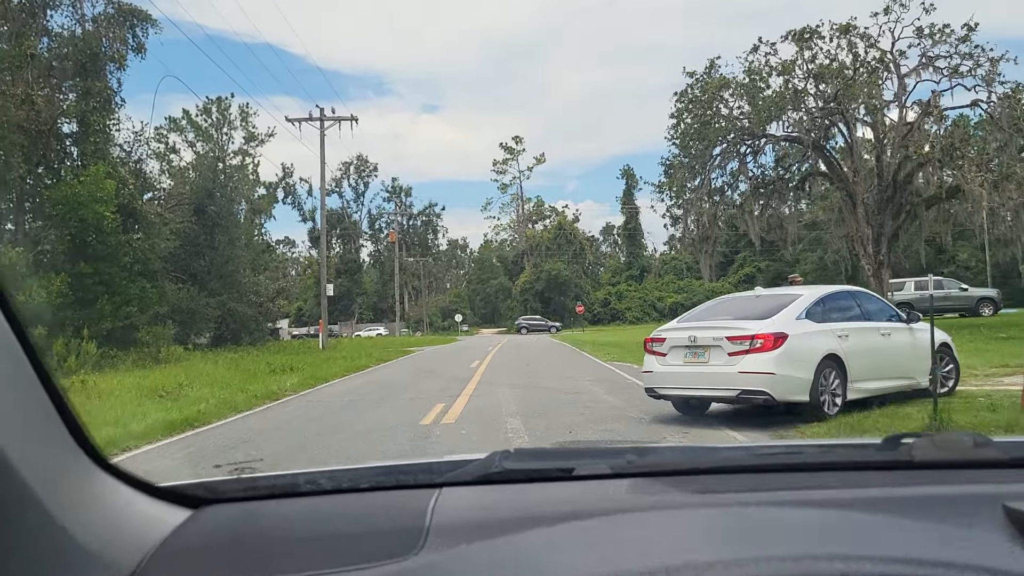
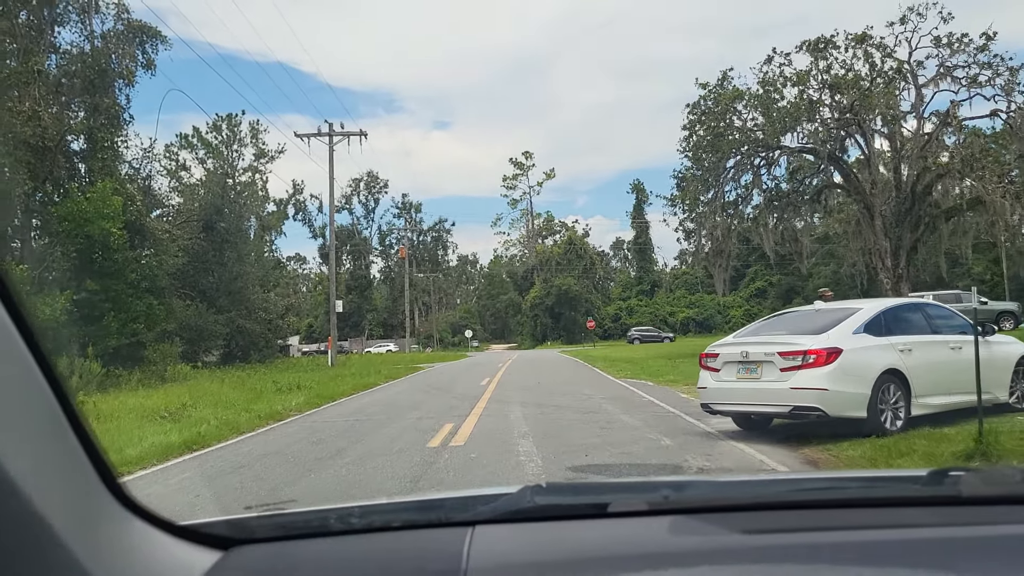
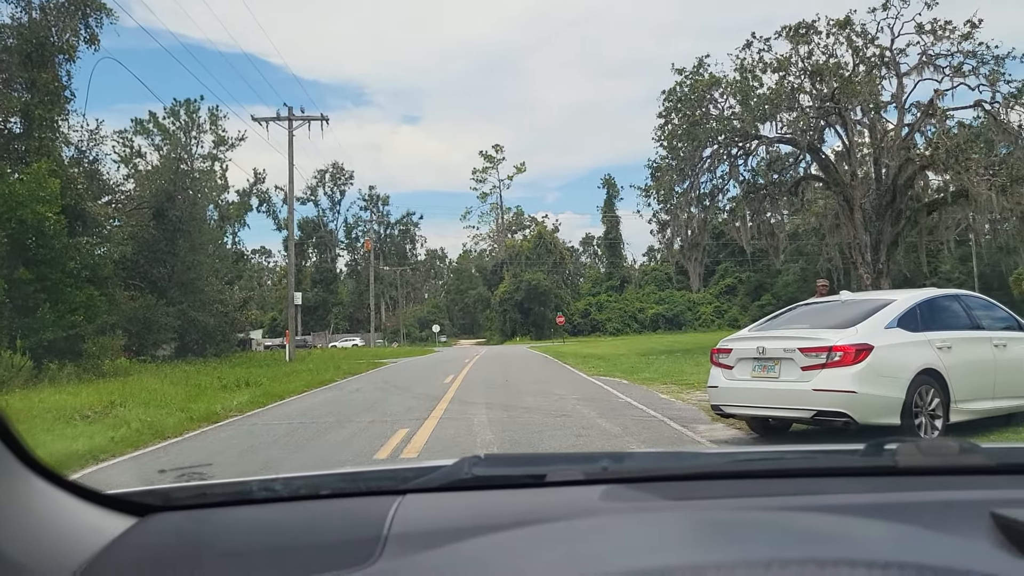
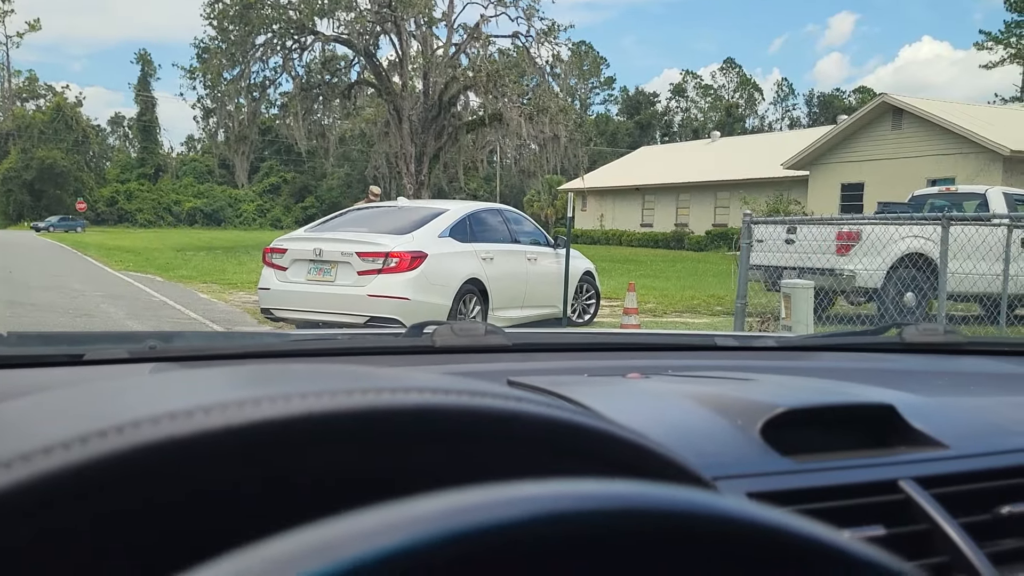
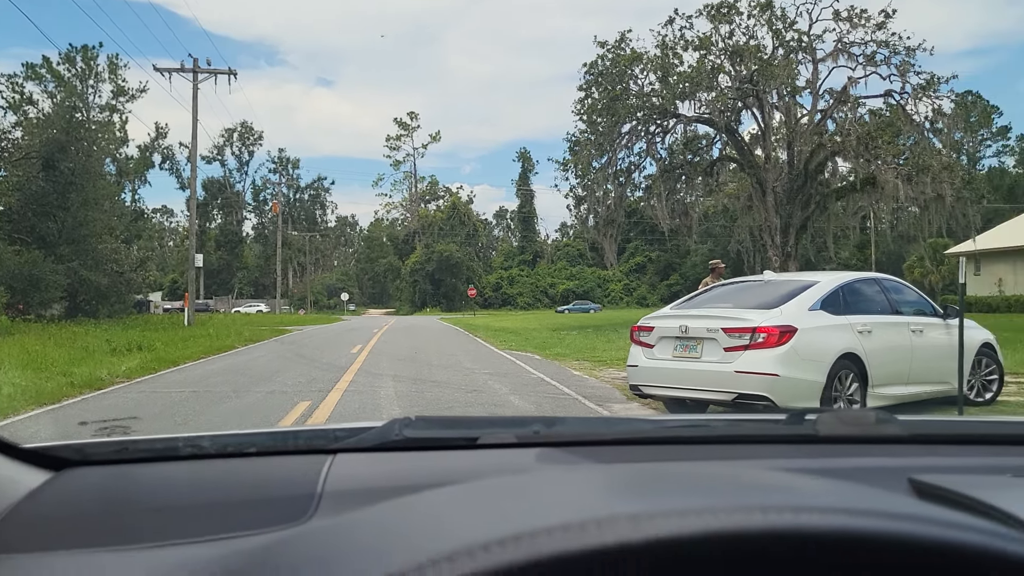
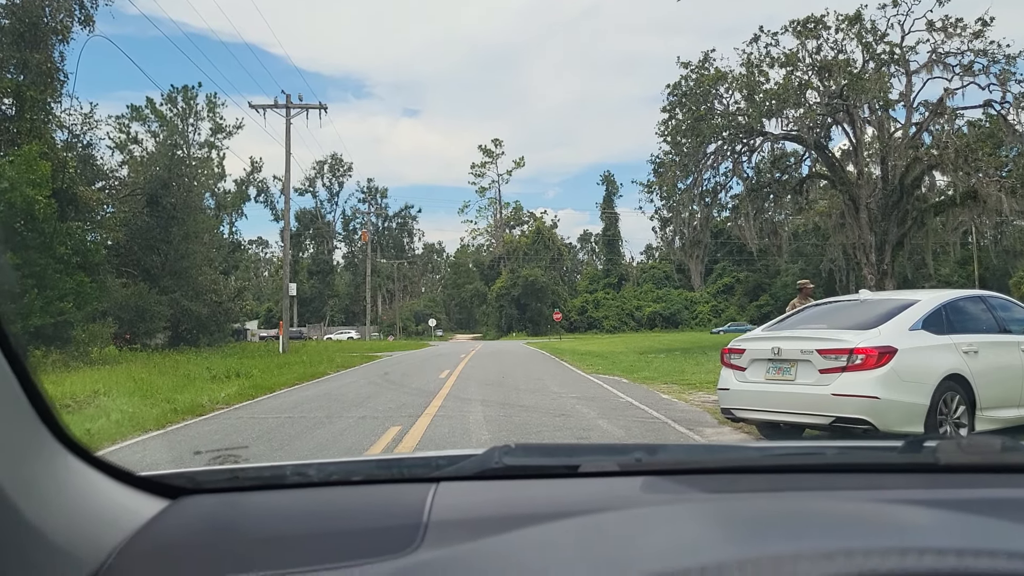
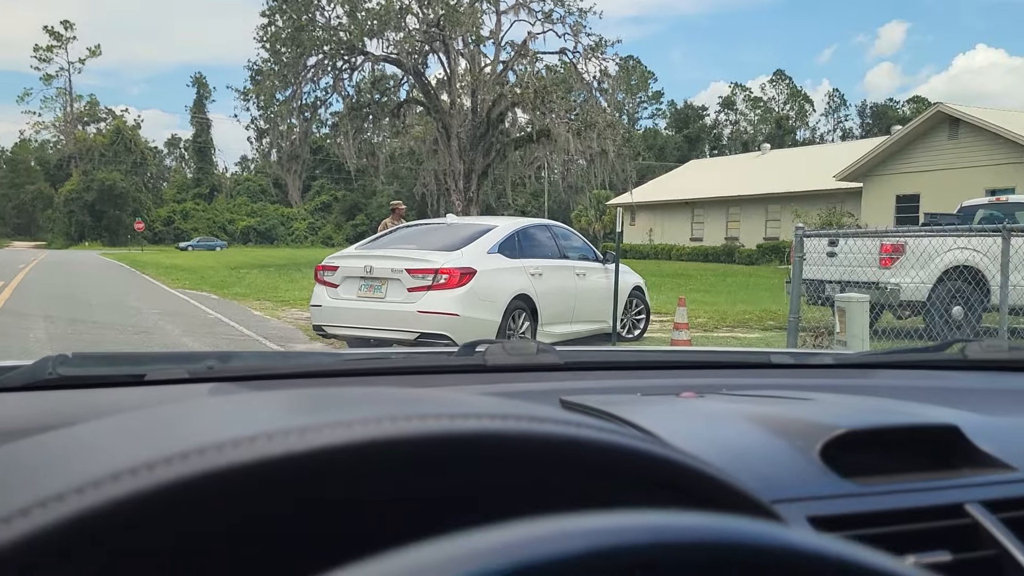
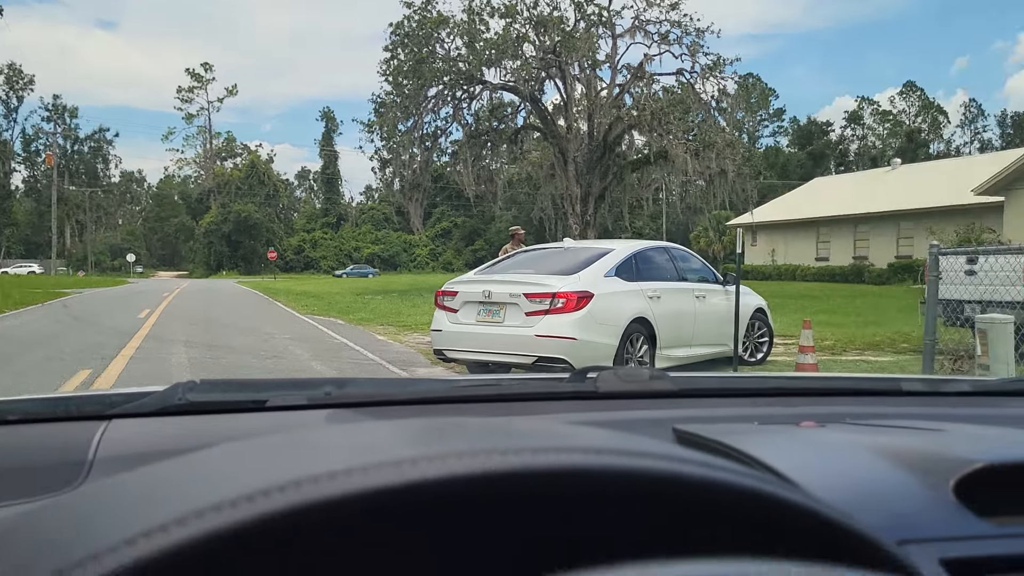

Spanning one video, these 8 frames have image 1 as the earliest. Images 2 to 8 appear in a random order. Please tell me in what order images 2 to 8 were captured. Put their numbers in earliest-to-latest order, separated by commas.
2, 3, 6, 5, 8, 7, 4
